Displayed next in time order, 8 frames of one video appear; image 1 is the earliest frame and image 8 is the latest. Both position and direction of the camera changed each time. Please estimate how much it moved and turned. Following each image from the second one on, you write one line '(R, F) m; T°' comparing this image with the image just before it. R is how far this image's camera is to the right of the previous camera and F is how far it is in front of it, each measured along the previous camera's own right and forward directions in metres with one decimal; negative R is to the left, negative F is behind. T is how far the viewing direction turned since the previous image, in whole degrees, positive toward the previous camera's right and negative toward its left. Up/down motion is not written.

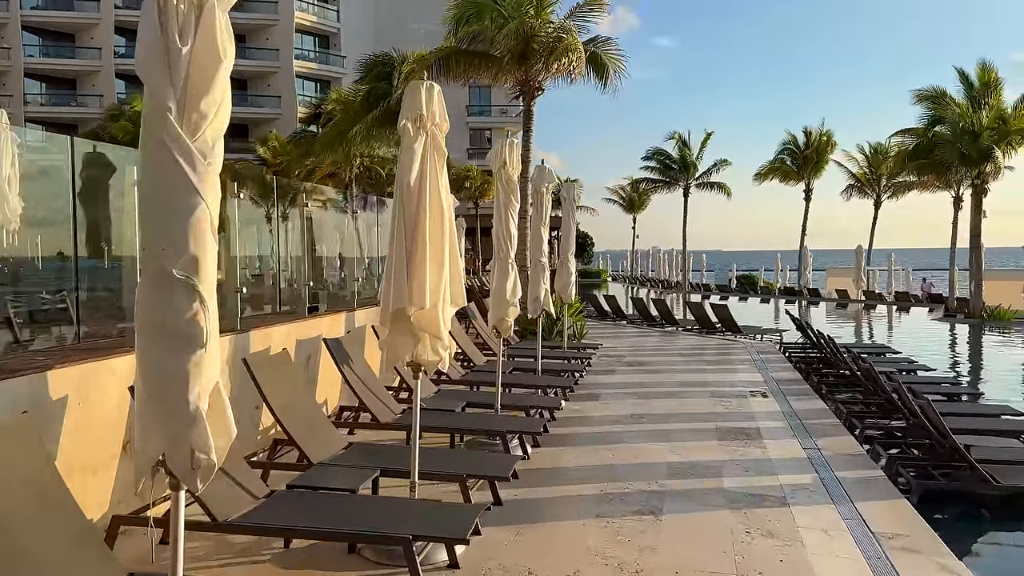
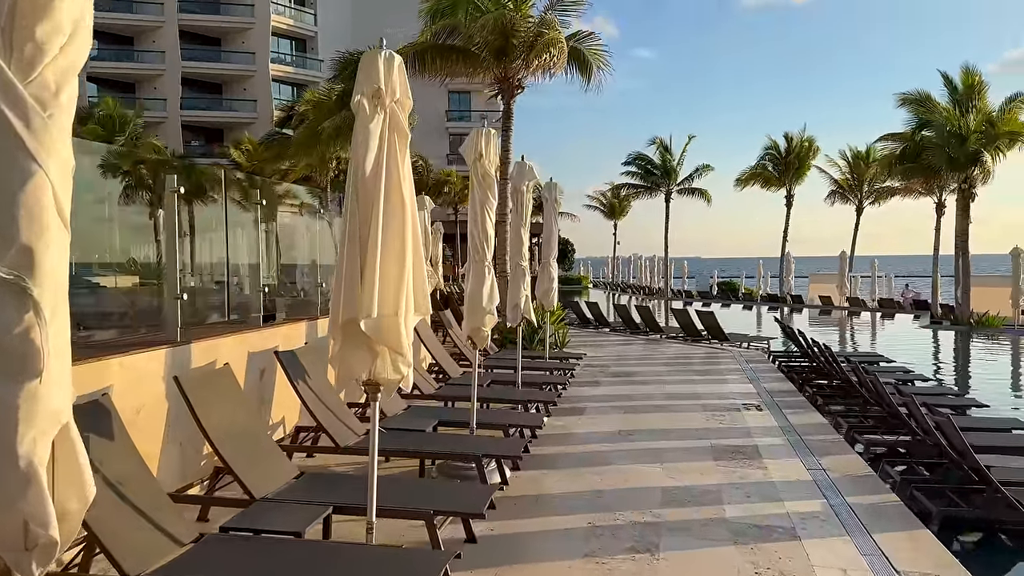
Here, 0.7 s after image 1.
(0.0, +0.6) m; +1°
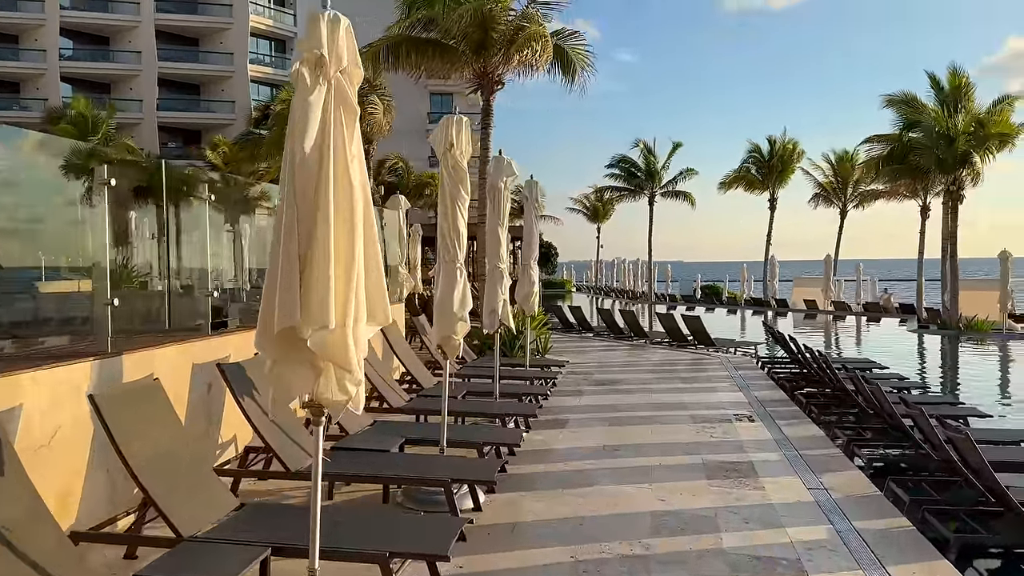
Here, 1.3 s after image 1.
(+0.1, +0.6) m; +1°
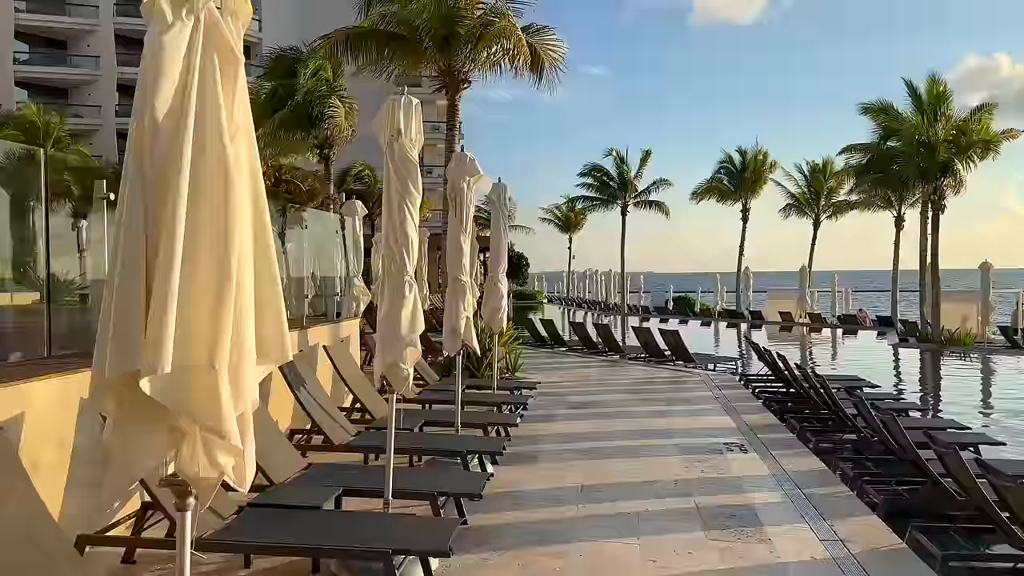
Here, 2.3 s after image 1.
(+0.1, +0.9) m; +2°
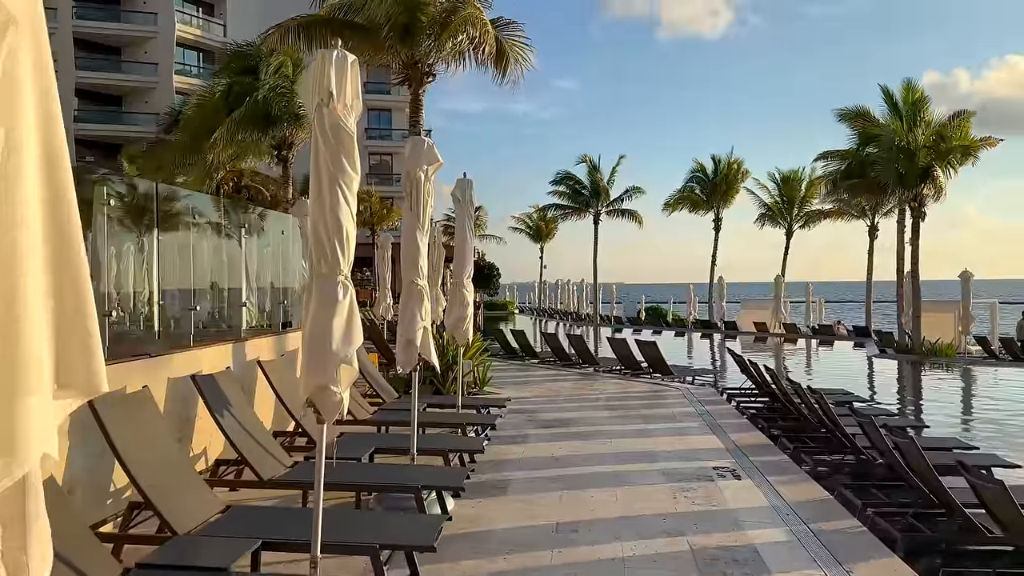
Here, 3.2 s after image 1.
(+0.1, +0.8) m; +2°
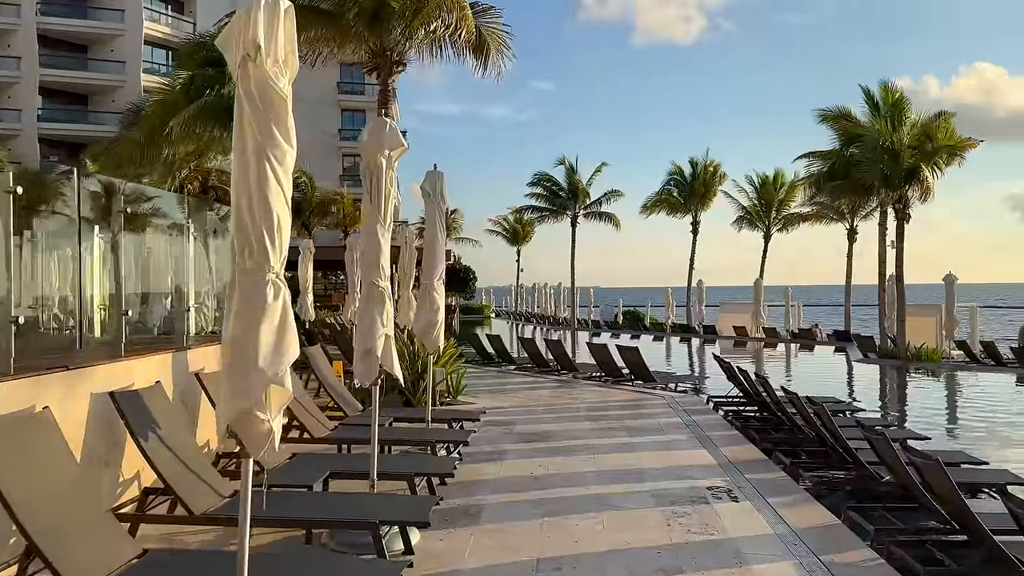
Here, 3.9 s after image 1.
(0.0, +0.7) m; +2°
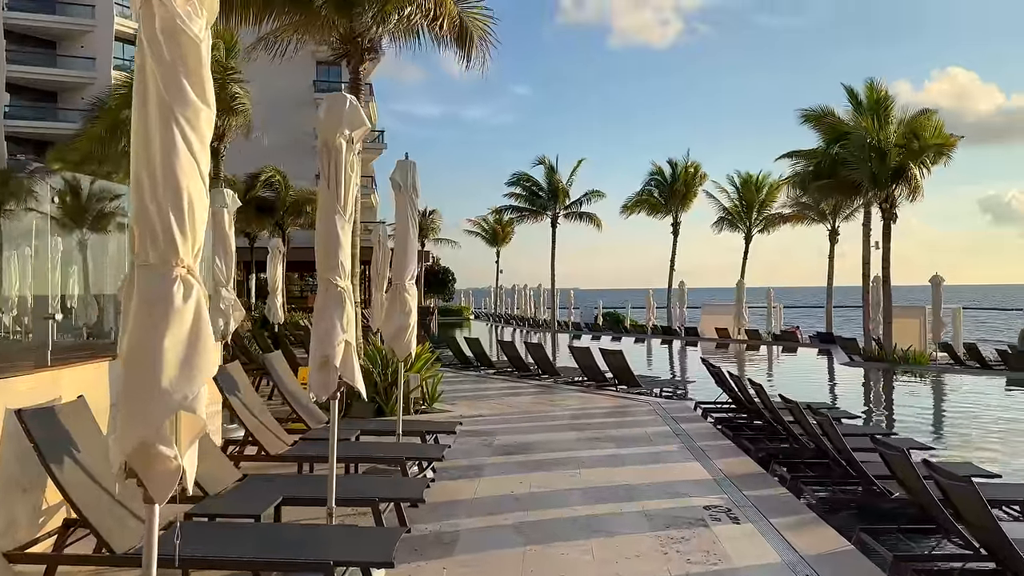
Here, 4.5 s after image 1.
(0.0, +0.6) m; +1°
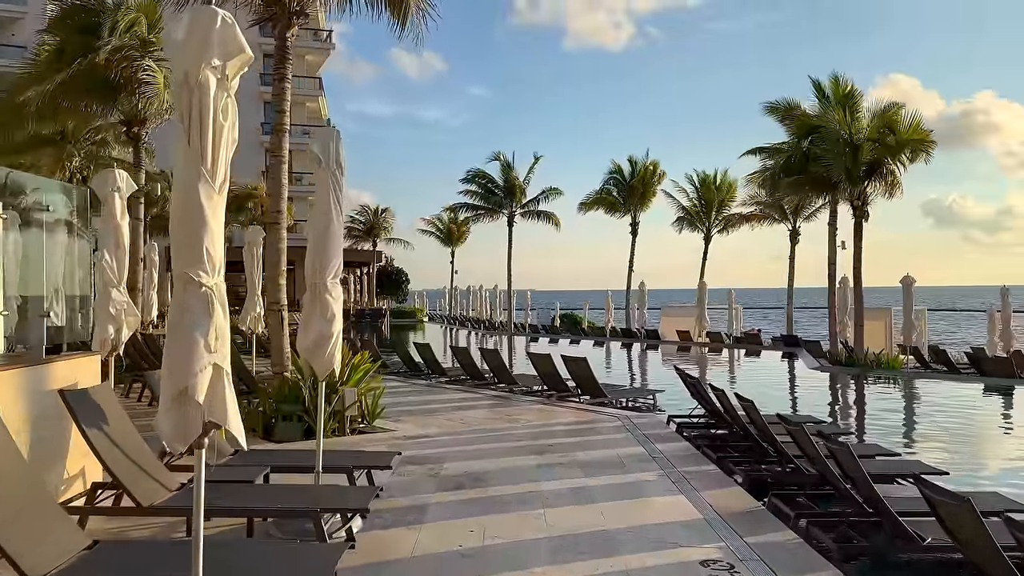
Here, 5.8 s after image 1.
(0.0, +1.2) m; +3°
